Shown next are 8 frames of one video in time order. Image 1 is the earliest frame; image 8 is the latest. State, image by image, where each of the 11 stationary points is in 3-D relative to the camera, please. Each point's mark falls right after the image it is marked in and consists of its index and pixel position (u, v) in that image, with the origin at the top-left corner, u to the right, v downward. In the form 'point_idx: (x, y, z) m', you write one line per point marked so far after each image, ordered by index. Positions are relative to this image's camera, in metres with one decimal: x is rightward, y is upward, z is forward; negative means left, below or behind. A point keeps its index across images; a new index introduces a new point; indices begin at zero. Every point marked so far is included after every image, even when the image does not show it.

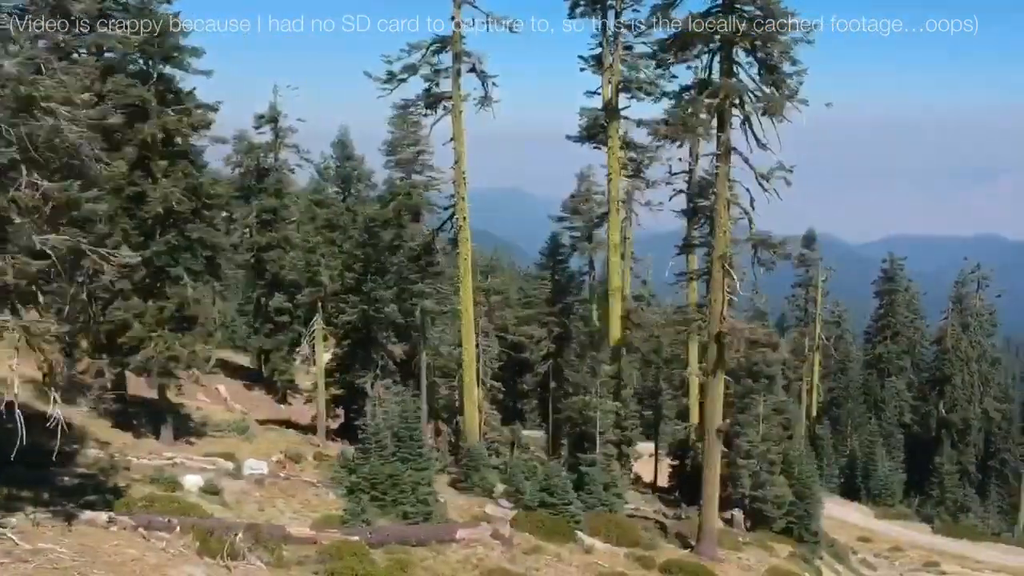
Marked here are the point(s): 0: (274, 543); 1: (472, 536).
0: (-4.4, -4.7, +14.8) m
1: (-0.9, -5.4, +17.8) m
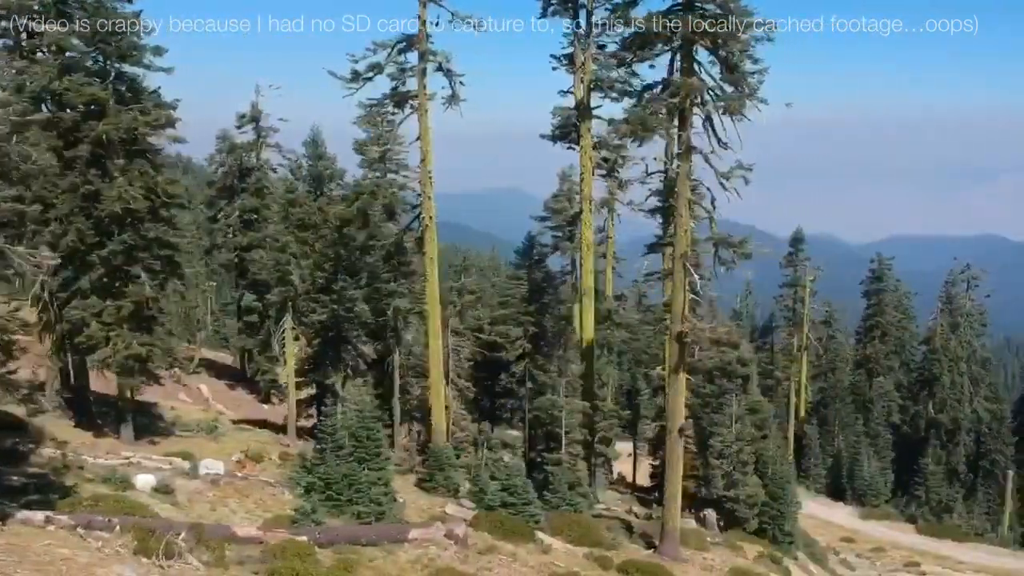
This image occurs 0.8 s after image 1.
0: (-5.4, -4.6, +14.8) m
1: (-1.9, -5.4, +17.8) m
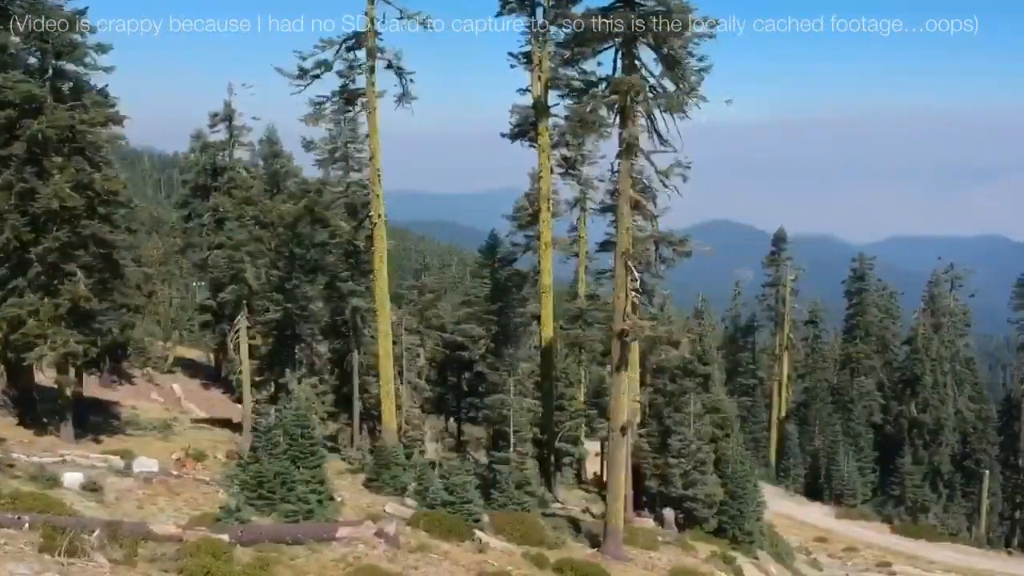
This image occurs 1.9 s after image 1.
0: (-6.9, -4.6, +14.7) m
1: (-3.4, -5.4, +17.7) m
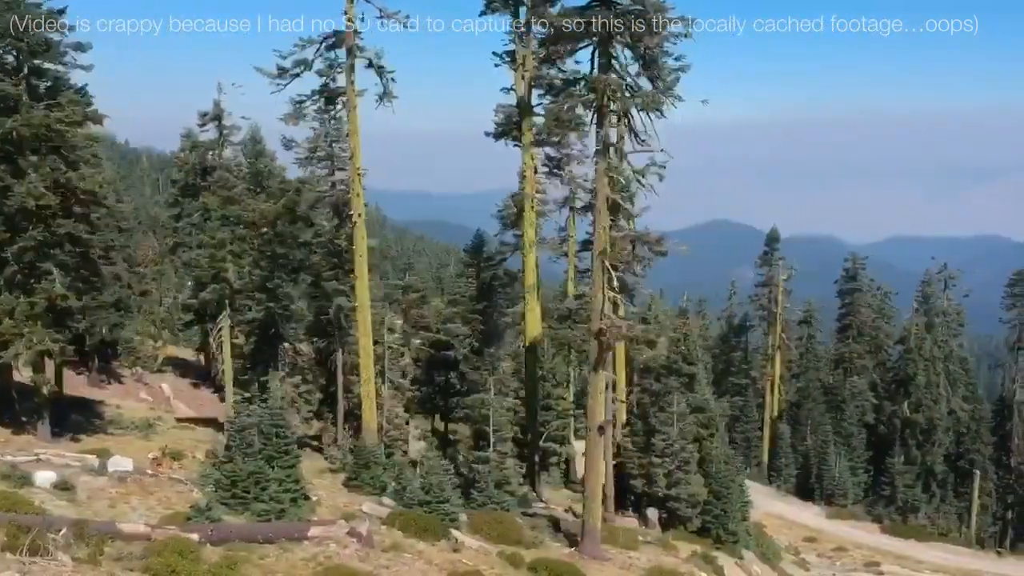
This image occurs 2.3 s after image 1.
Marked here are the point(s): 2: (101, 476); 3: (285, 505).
0: (-7.5, -4.6, +14.7) m
1: (-4.0, -5.4, +17.7) m
2: (-9.5, -4.3, +18.7) m
3: (-5.2, -4.9, +18.5) m
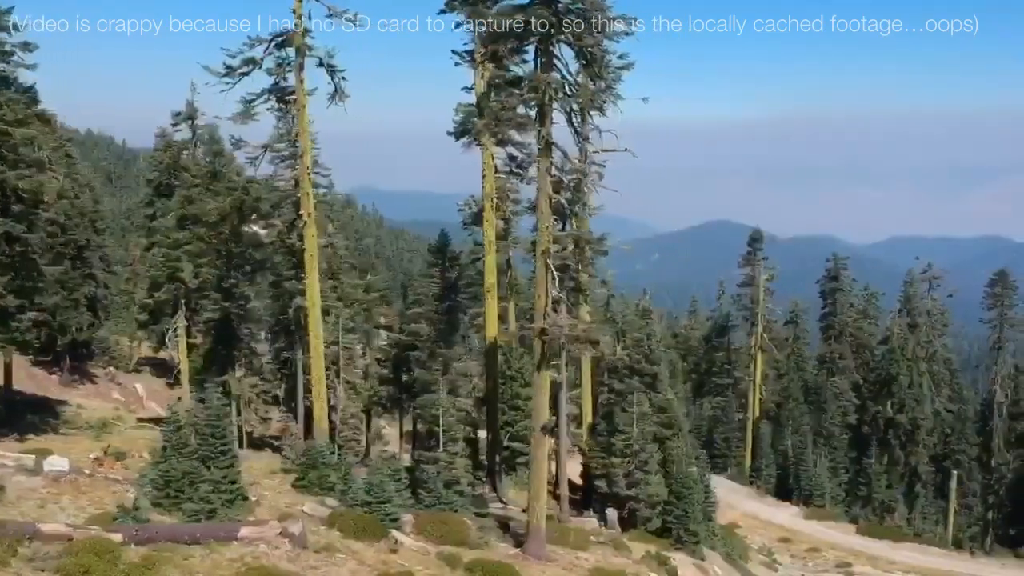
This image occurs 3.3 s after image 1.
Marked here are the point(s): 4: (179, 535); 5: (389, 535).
0: (-9.0, -4.5, +14.6) m
1: (-5.5, -5.3, +17.6) m
2: (-10.9, -4.3, +18.6) m
3: (-6.6, -4.9, +18.4) m
4: (-6.8, -5.1, +16.6) m
5: (-3.0, -6.1, +19.8) m
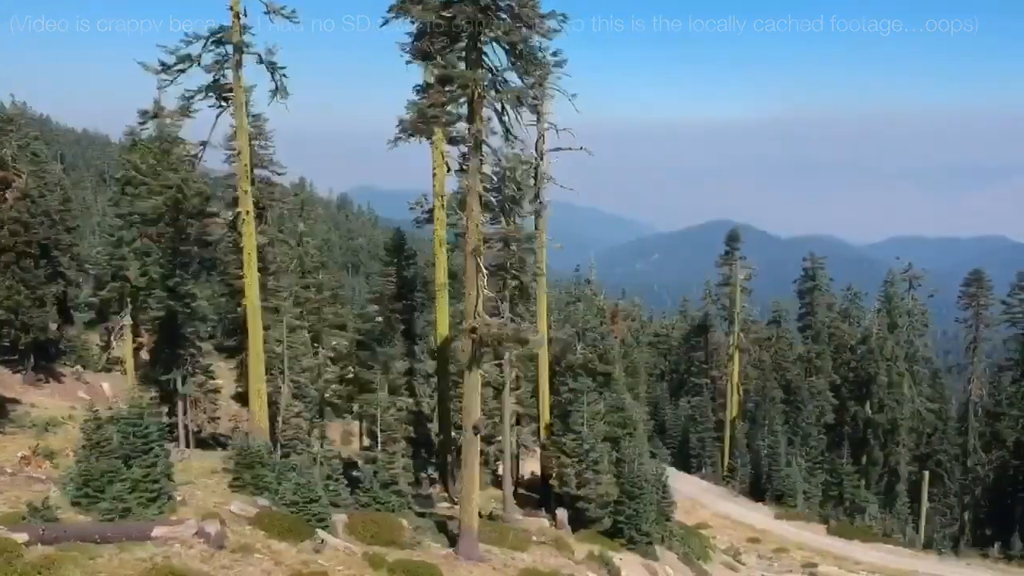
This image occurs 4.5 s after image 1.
0: (-10.8, -4.5, +14.5) m
1: (-7.3, -5.3, +17.5) m
2: (-12.7, -4.3, +18.5) m
3: (-8.4, -4.9, +18.3) m
4: (-8.6, -5.0, +16.5) m
5: (-4.8, -6.0, +19.7) m
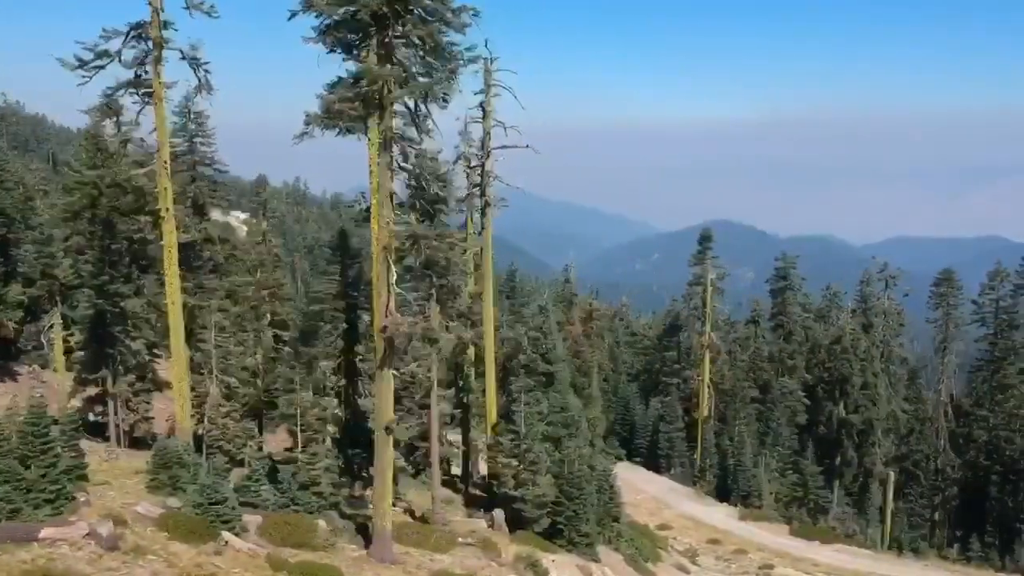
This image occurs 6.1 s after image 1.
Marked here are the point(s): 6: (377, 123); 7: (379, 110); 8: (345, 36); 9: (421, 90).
0: (-13.1, -4.4, +14.2) m
1: (-9.5, -5.2, +17.2) m
2: (-15.0, -4.2, +18.2) m
3: (-10.7, -4.8, +18.0) m
4: (-10.9, -5.0, +16.3) m
5: (-7.0, -6.0, +19.4) m
6: (-3.3, +4.1, +20.0) m
7: (-3.3, +4.5, +20.1) m
8: (-4.0, +6.2, +20.2) m
9: (-2.3, +4.9, +19.9) m
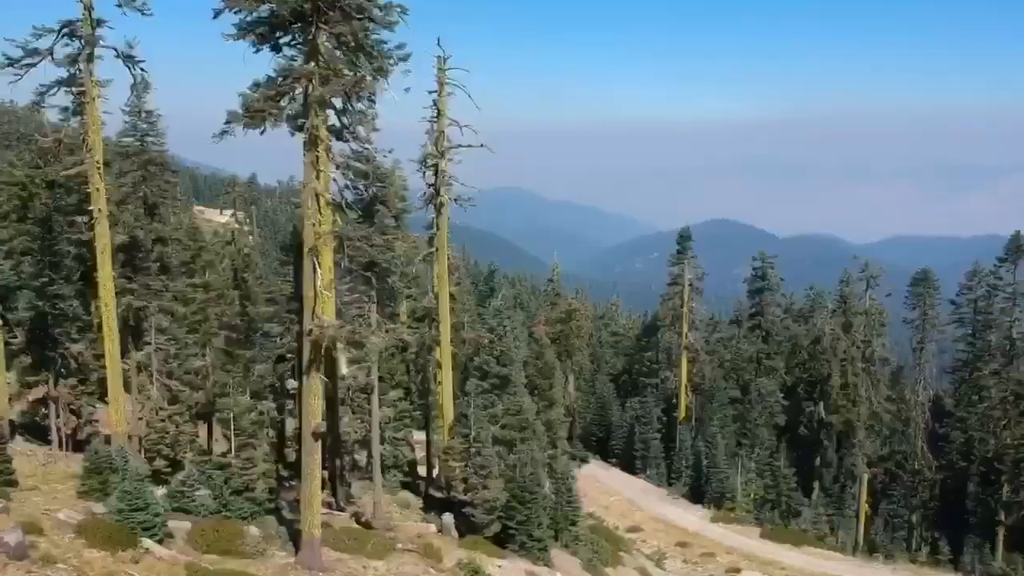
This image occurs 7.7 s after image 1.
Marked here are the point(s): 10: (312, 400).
0: (-14.8, -4.5, +13.8) m
1: (-11.3, -5.3, +16.8) m
2: (-16.7, -4.3, +17.8) m
3: (-12.4, -4.9, +17.6) m
4: (-12.6, -5.0, +15.9) m
5: (-8.8, -6.0, +19.0) m
6: (-5.1, +4.0, +19.6) m
7: (-5.0, +4.4, +19.7) m
8: (-5.7, +6.2, +19.8) m
9: (-4.0, +4.8, +19.5) m
10: (-5.0, -2.8, +20.3) m
